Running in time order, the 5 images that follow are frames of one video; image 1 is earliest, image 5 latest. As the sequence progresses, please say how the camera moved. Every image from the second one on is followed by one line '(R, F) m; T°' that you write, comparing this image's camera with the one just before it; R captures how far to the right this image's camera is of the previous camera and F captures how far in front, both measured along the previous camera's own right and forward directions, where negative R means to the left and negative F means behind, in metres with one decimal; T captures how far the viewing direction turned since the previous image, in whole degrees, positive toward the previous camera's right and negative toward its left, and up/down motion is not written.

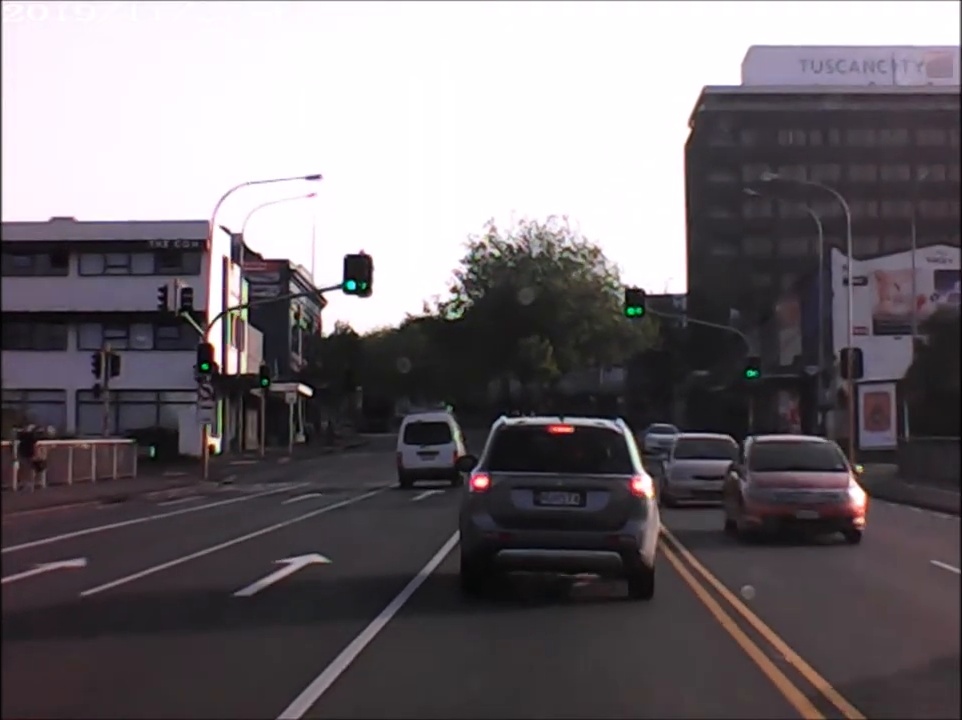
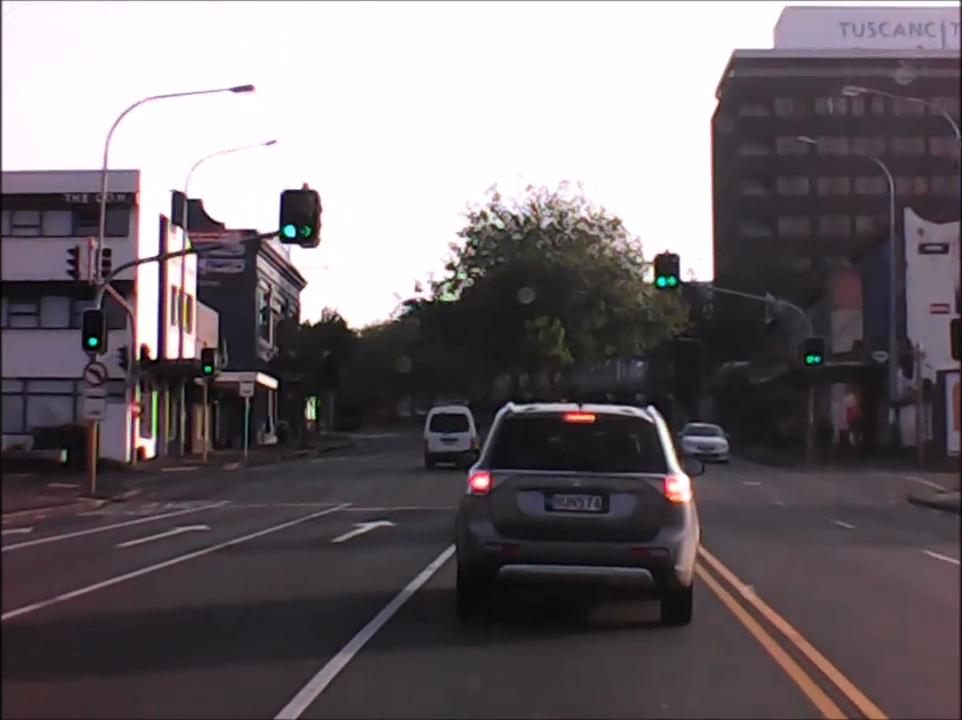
(+0.2, +2.9) m; 0°
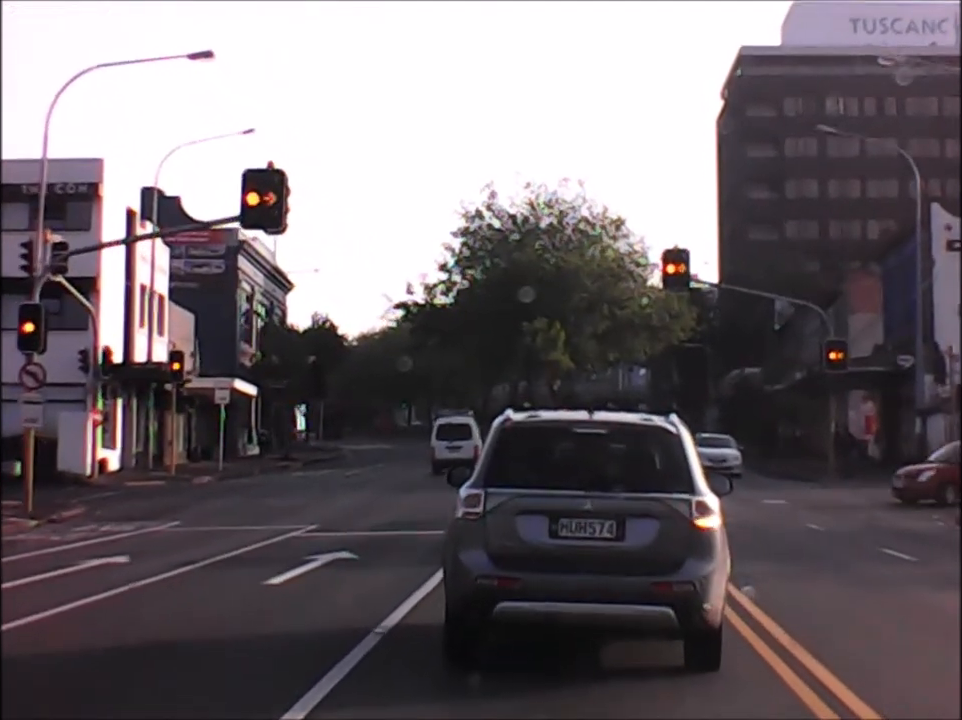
(+0.1, +1.0) m; 0°
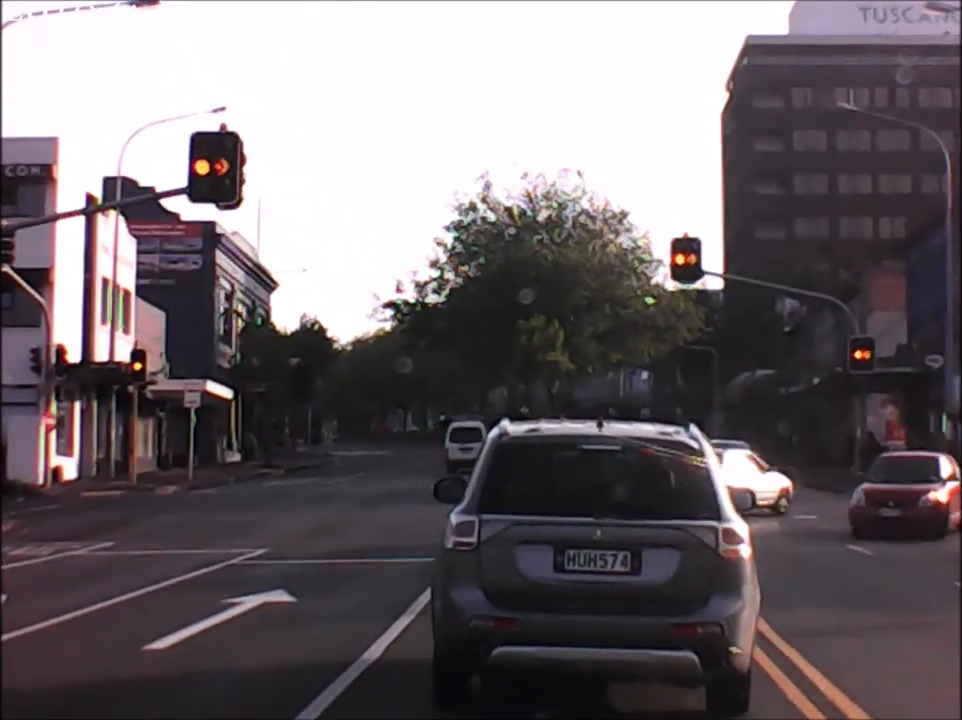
(+0.1, +1.0) m; 0°
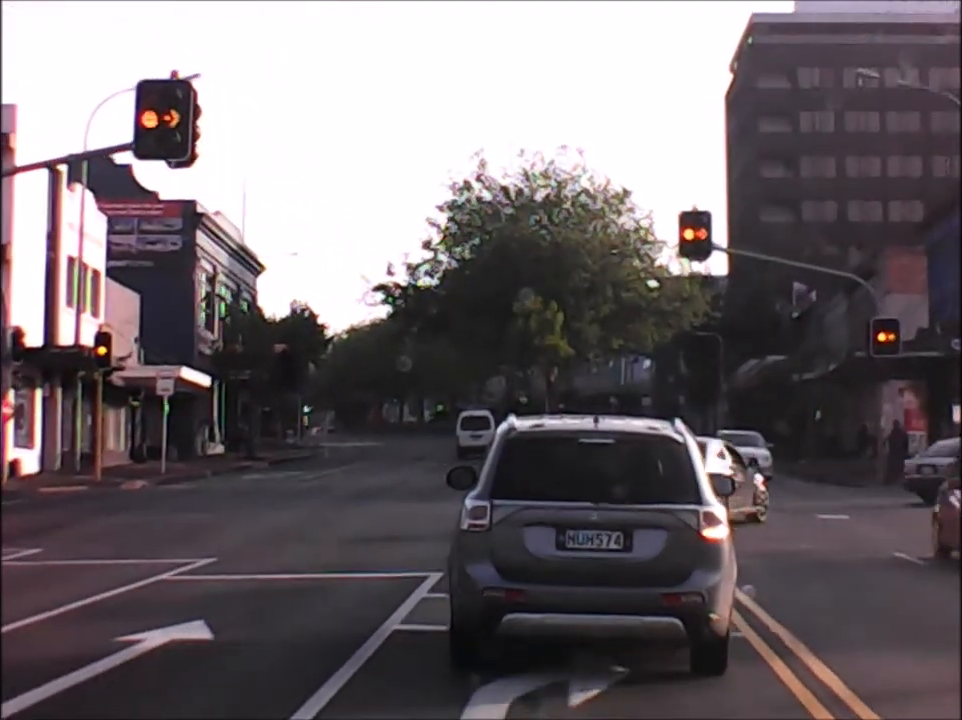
(0.0, +0.8) m; 0°
